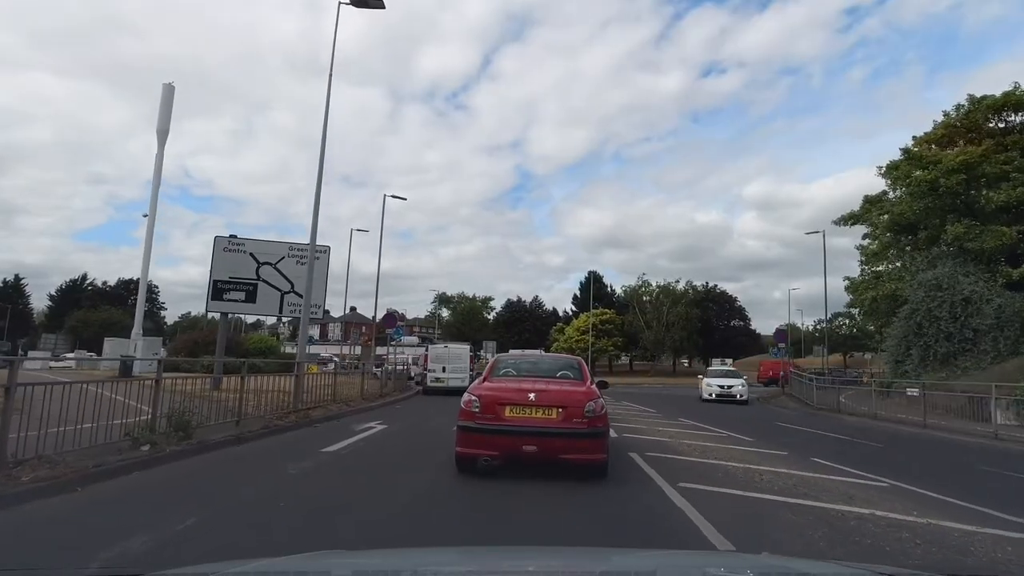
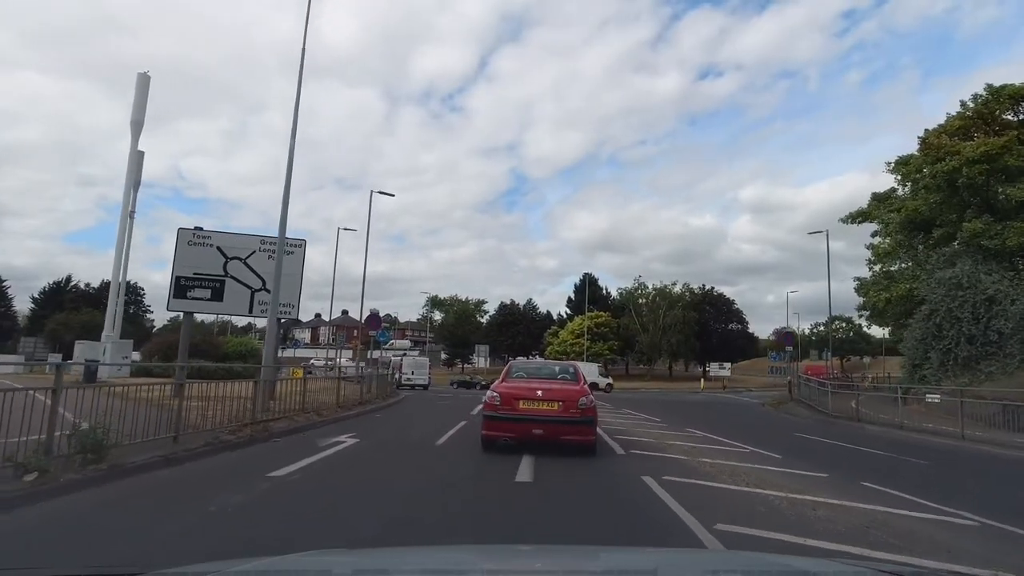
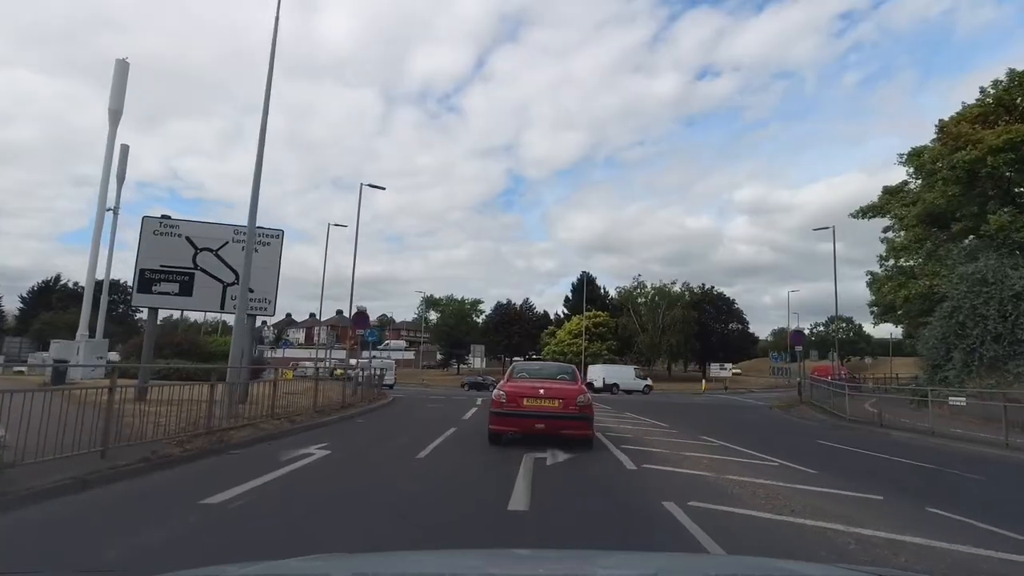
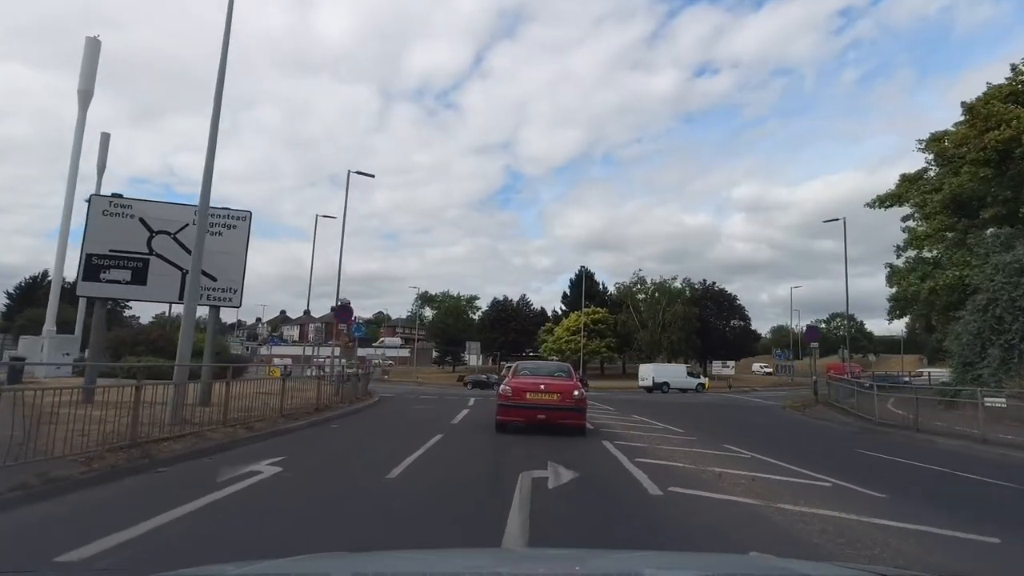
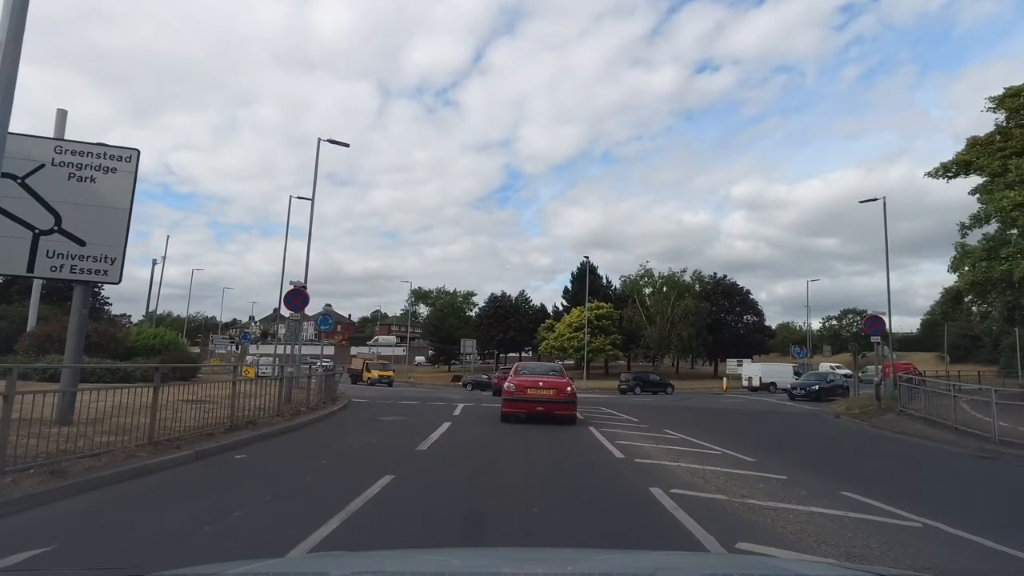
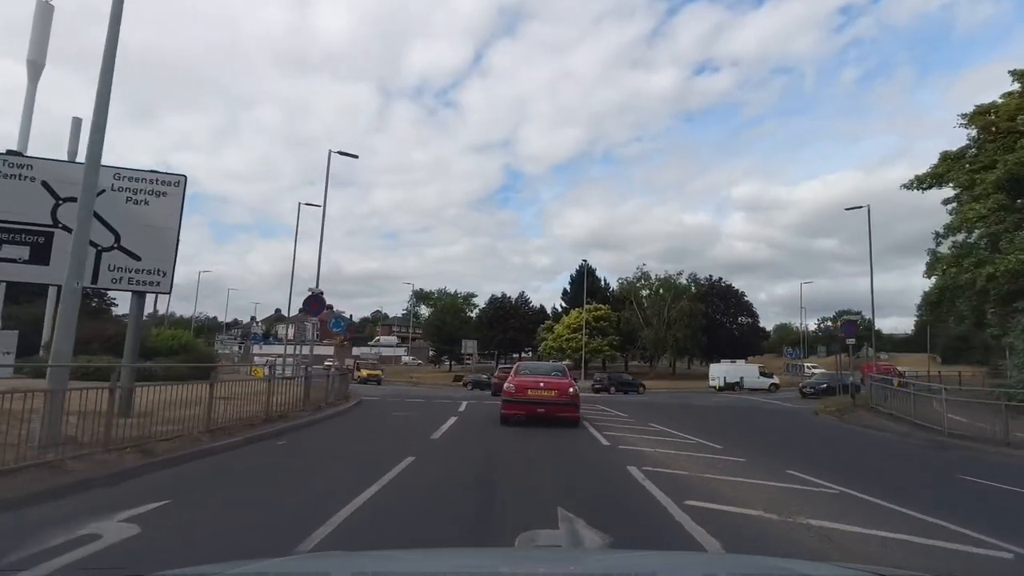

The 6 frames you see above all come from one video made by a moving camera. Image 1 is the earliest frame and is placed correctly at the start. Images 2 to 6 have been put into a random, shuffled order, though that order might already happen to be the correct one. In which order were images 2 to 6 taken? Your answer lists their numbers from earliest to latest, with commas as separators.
2, 3, 4, 6, 5
